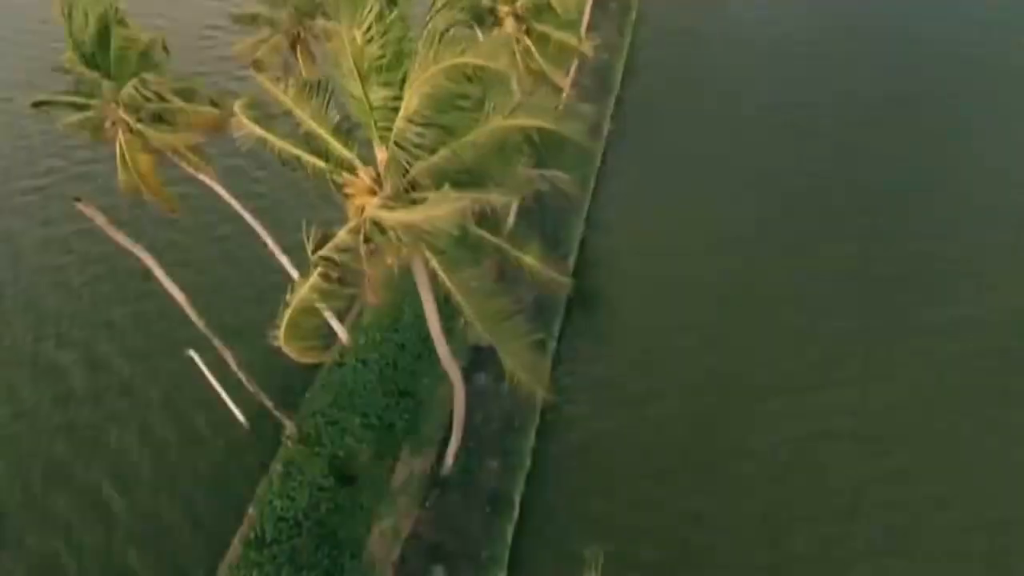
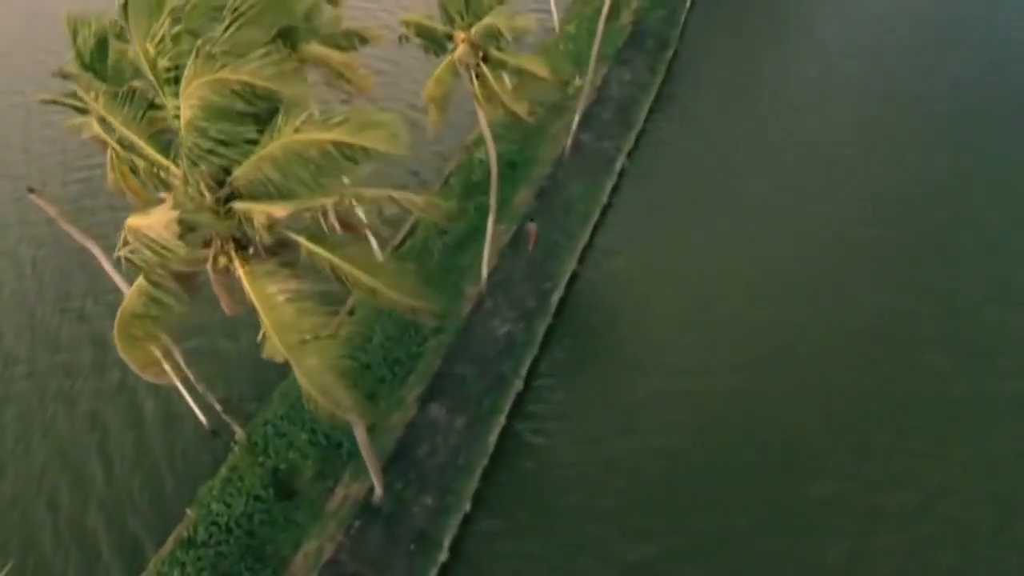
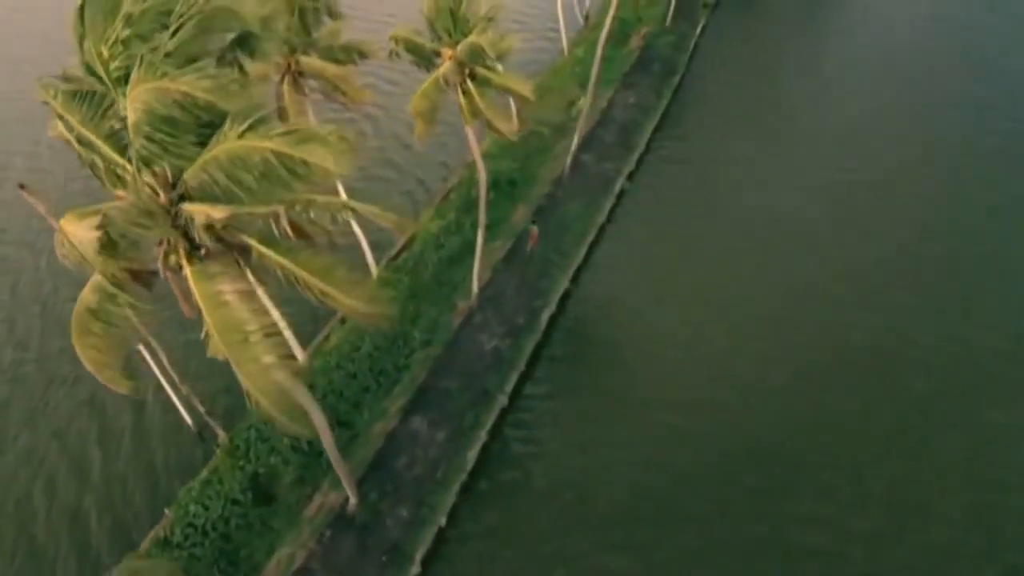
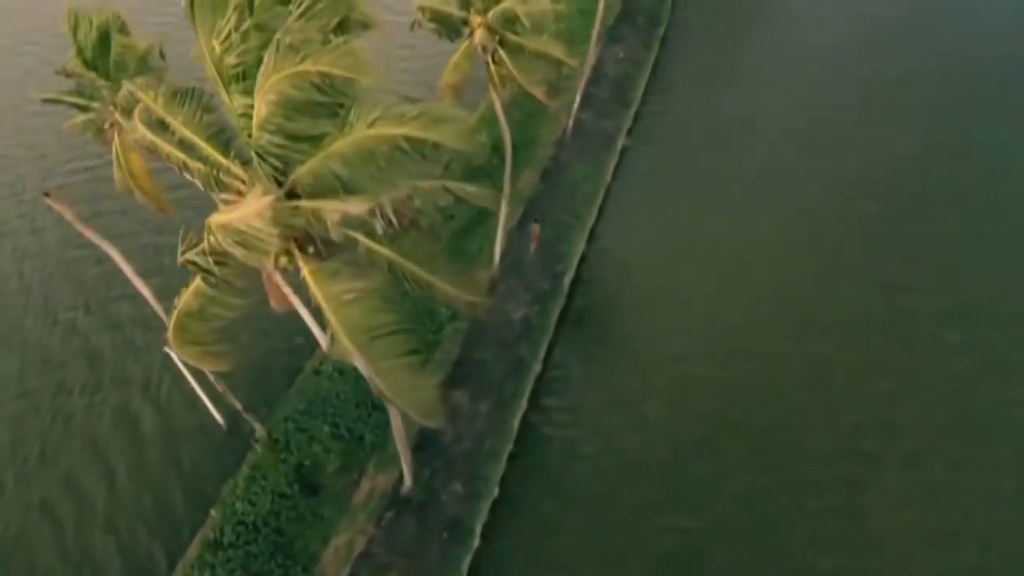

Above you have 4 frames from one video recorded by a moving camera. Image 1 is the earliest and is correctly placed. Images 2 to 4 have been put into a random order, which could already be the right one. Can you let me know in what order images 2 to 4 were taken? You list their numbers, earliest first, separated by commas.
4, 2, 3
